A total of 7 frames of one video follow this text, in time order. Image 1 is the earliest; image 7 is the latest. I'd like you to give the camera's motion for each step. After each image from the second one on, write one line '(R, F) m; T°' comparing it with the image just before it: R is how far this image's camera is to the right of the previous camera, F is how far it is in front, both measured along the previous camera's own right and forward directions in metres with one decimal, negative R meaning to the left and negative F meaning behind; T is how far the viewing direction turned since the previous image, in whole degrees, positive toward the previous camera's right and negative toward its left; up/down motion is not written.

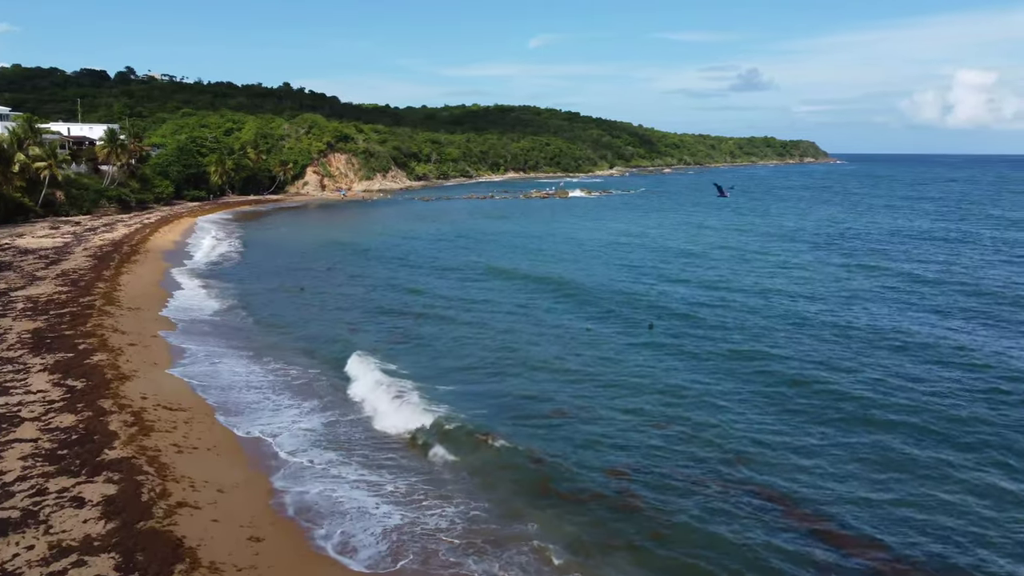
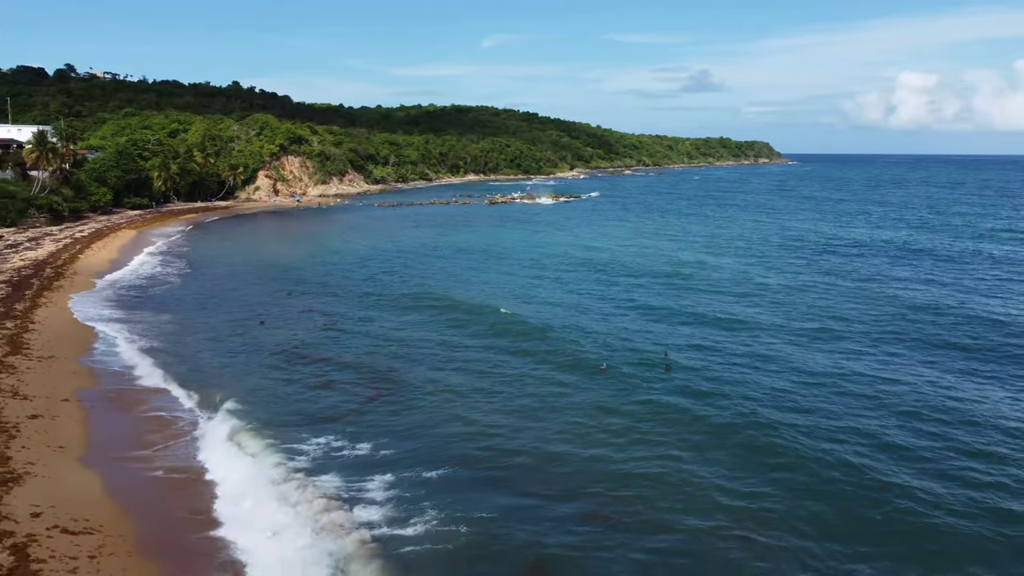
(-1.1, +4.1) m; +3°
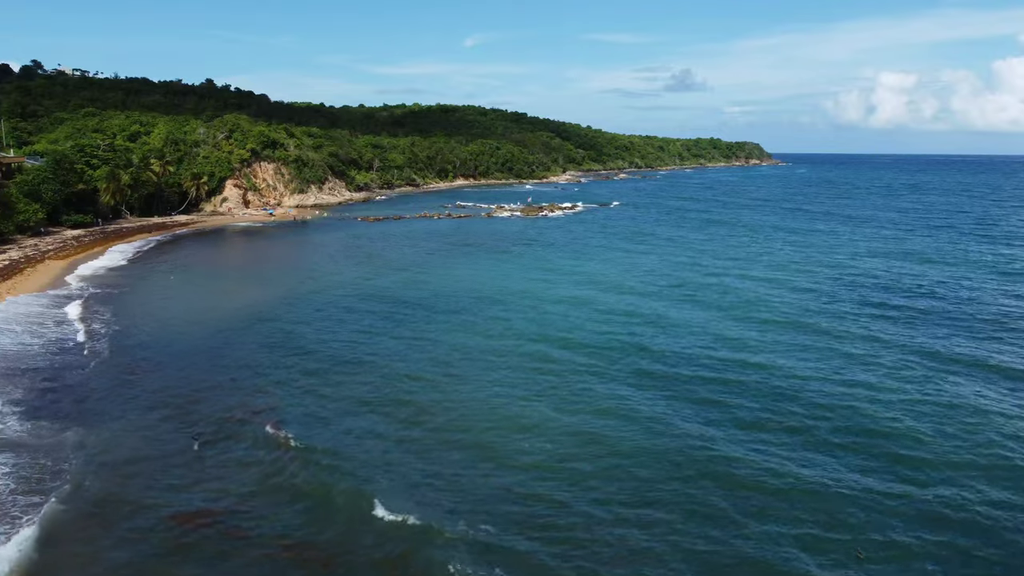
(-1.7, +10.0) m; +1°
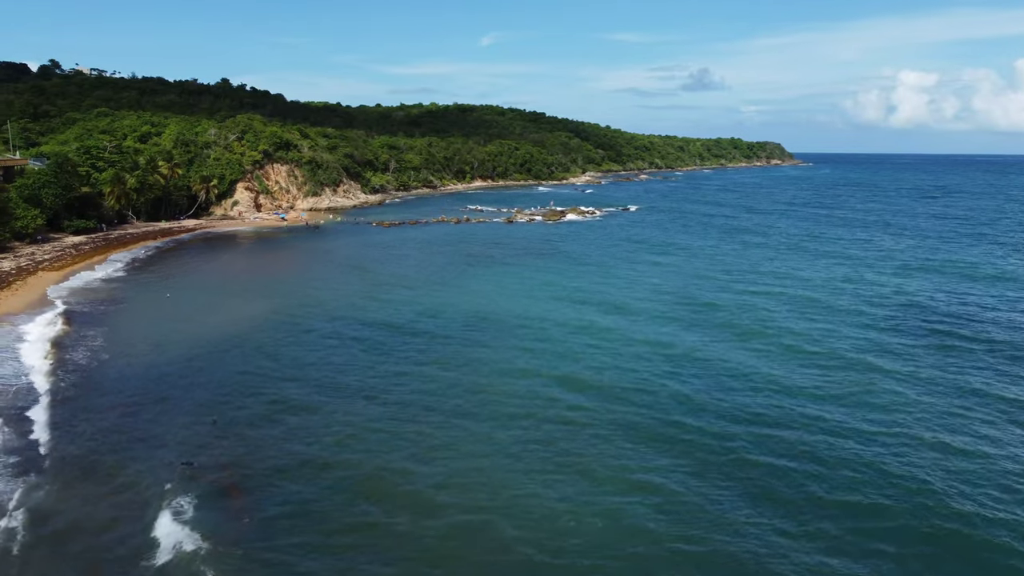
(-0.5, +3.5) m; -1°
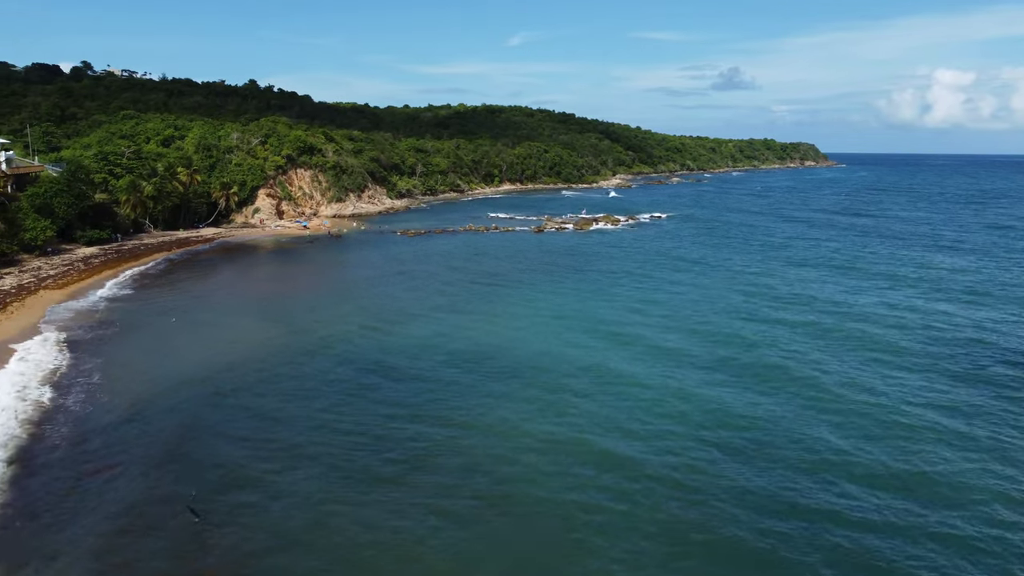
(-0.2, +3.3) m; -2°
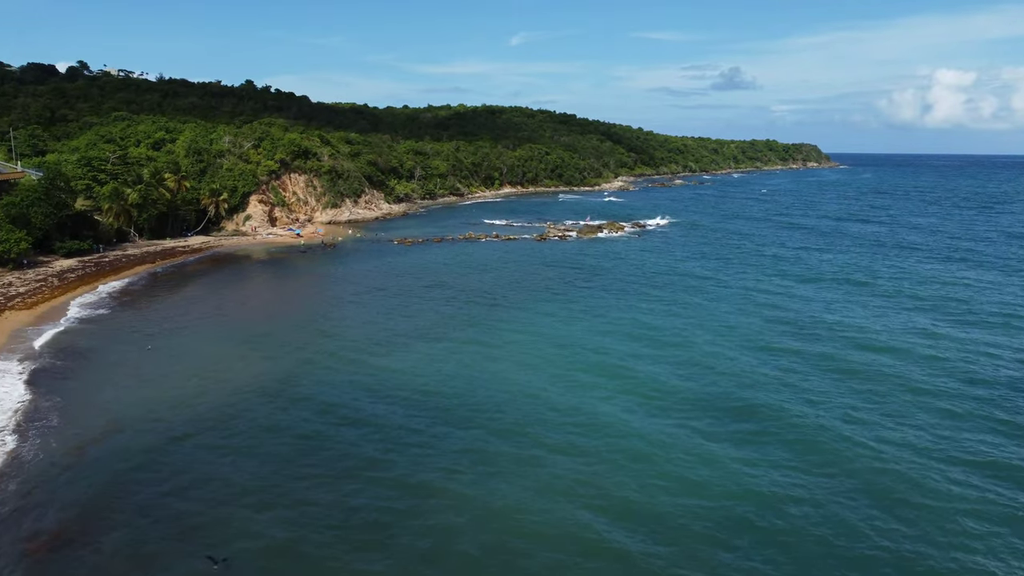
(-0.1, +3.0) m; 0°
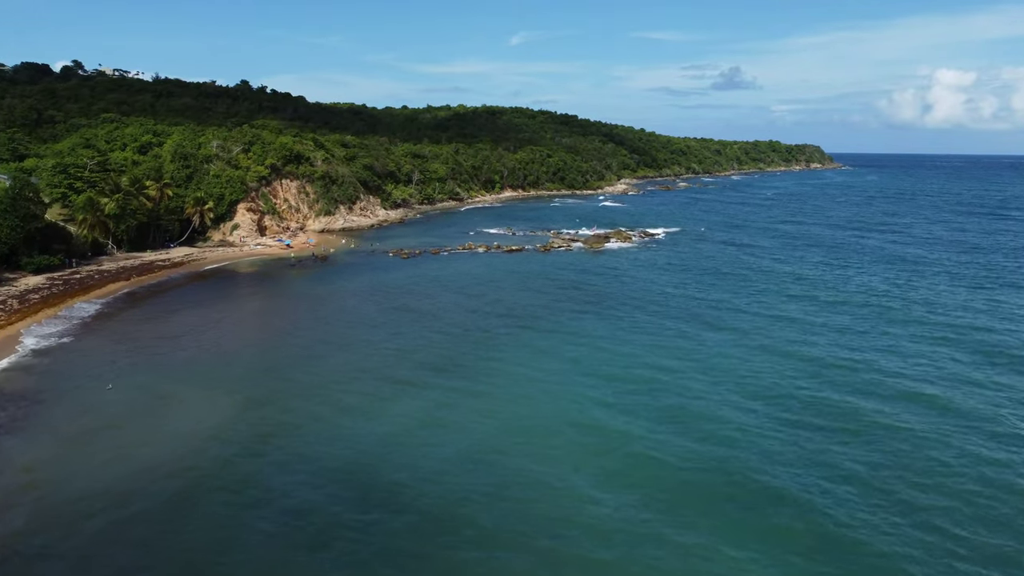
(-0.2, +3.9) m; 0°
